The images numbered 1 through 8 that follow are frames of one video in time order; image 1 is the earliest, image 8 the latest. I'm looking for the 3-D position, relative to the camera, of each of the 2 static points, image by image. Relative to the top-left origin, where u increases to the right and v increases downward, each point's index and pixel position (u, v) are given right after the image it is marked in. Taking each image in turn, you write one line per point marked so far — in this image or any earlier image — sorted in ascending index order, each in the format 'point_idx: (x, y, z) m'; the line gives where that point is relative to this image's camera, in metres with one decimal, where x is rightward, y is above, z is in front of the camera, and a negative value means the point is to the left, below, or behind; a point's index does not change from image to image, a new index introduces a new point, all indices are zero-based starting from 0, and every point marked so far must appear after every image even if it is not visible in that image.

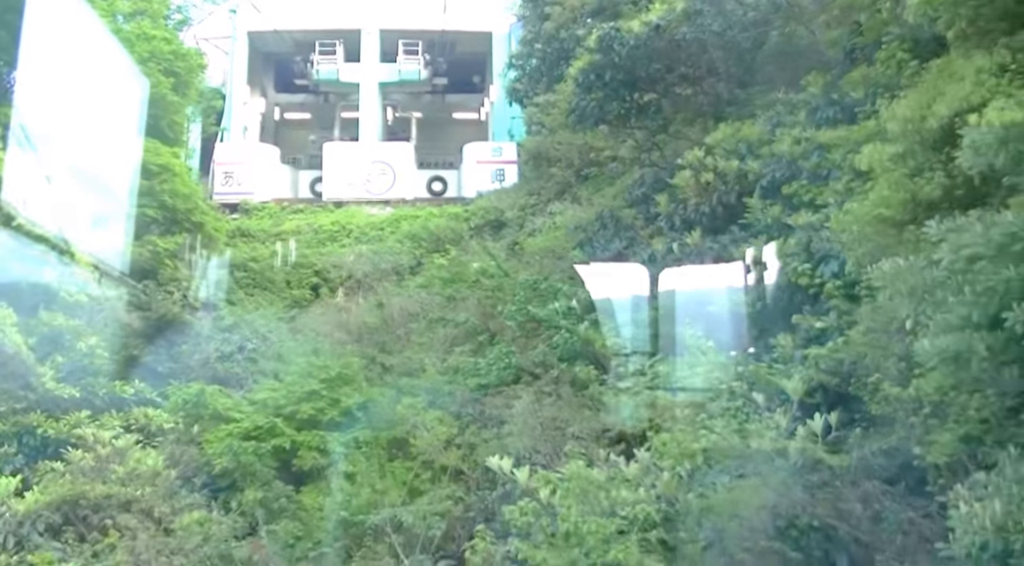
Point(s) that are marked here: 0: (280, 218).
0: (-2.8, +0.8, +11.2) m
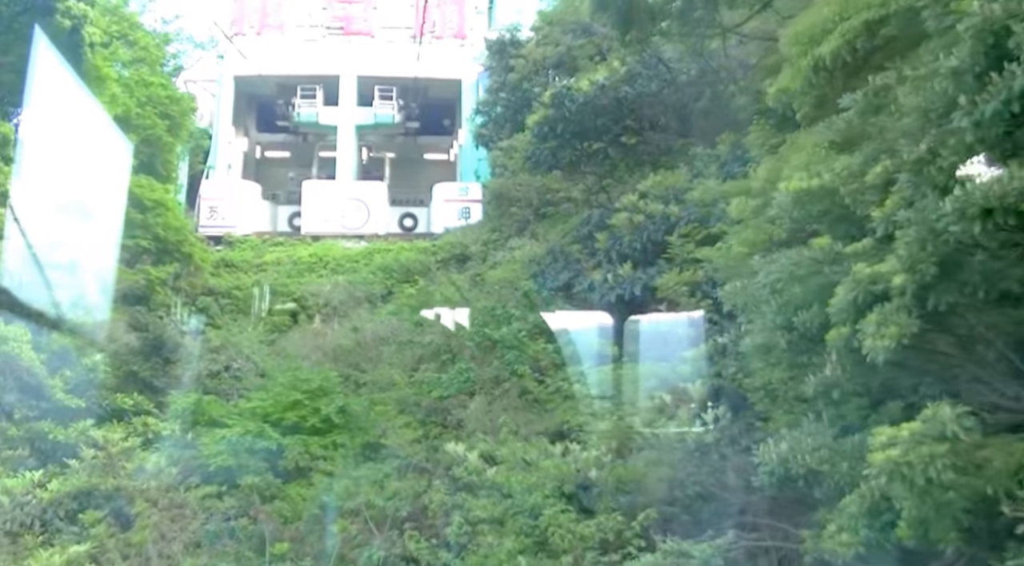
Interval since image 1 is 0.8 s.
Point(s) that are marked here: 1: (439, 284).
0: (-3.3, +0.4, +12.3) m
1: (-0.9, 0.0, +11.5) m
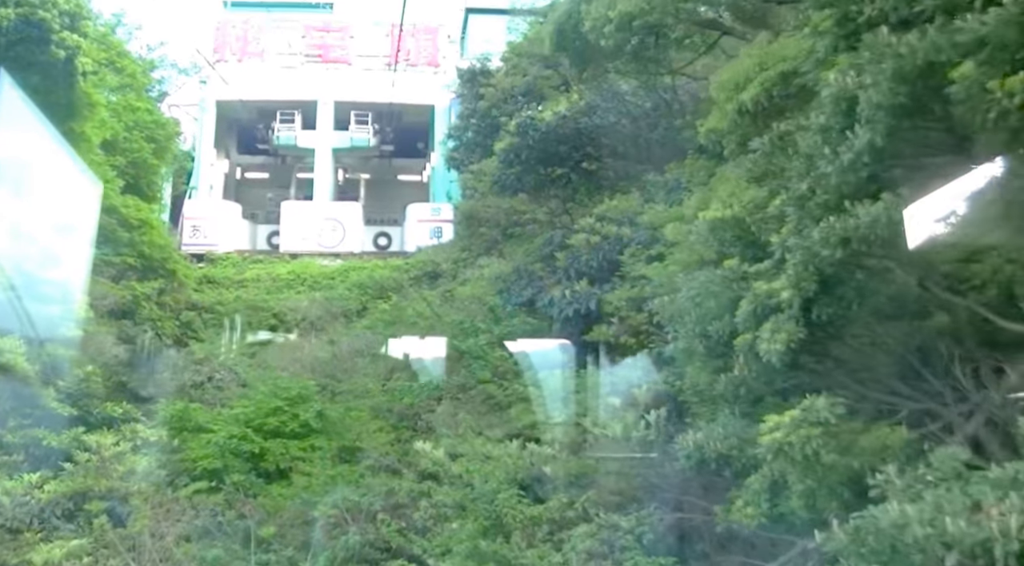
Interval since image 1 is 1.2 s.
0: (-3.7, +0.2, +13.0) m
1: (-1.3, -0.2, +12.2) m
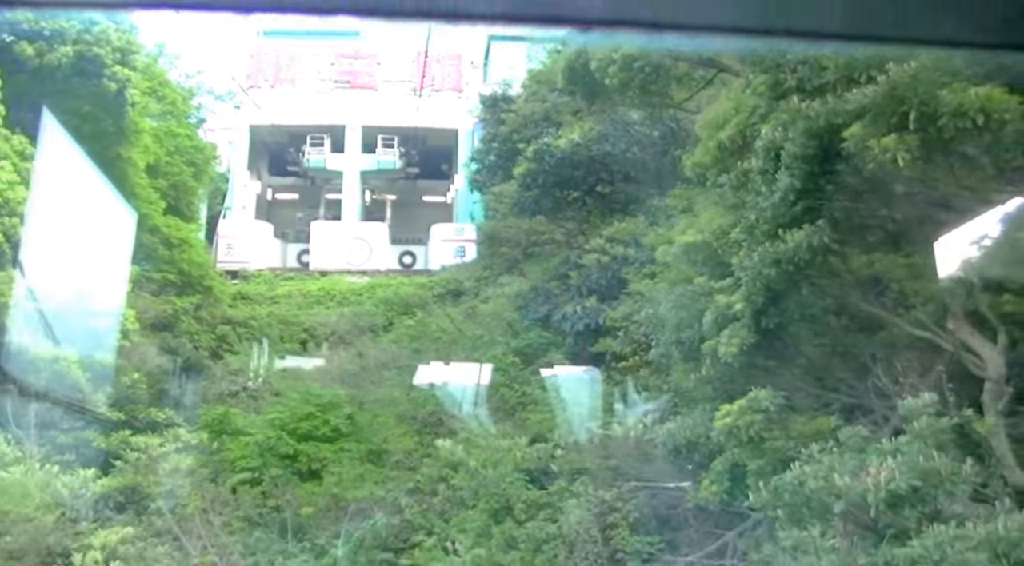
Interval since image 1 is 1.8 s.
0: (-3.5, 0.0, +13.8) m
1: (-1.1, -0.4, +13.0) m
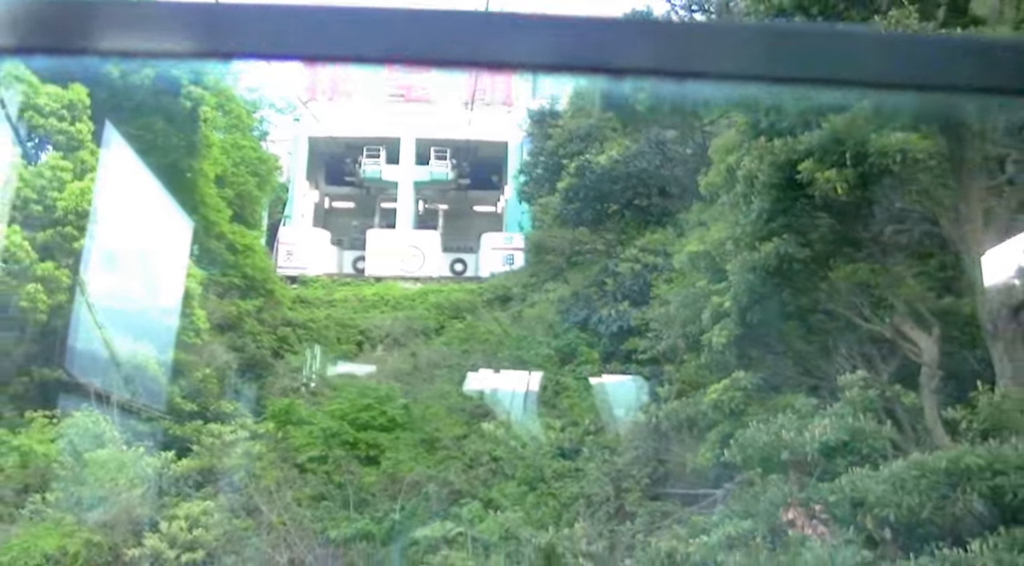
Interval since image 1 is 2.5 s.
0: (-2.8, -0.1, +14.9) m
1: (-0.5, -0.5, +13.9) m
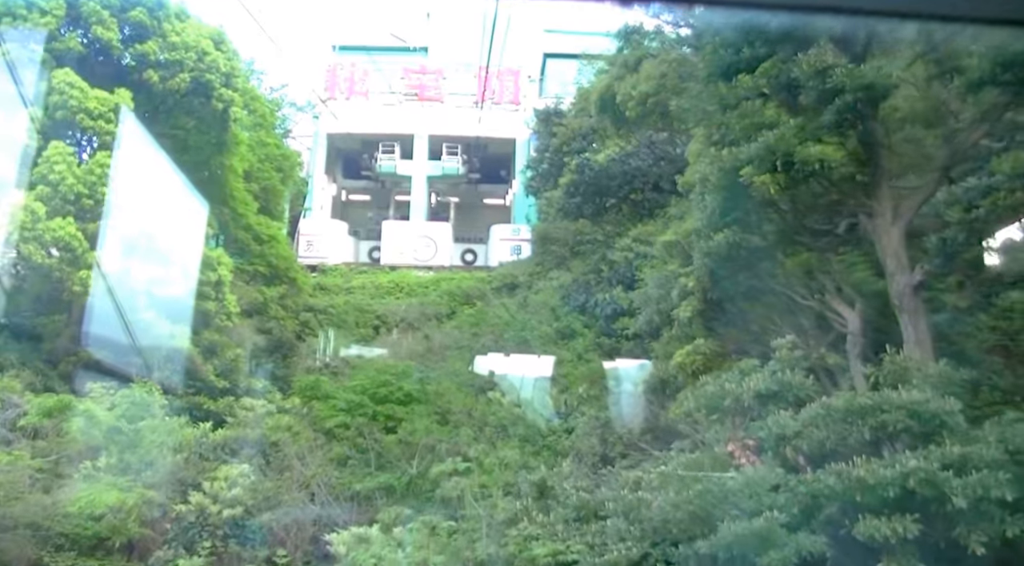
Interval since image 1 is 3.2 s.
0: (-2.7, +0.1, +15.9) m
1: (-0.3, -0.3, +14.9) m
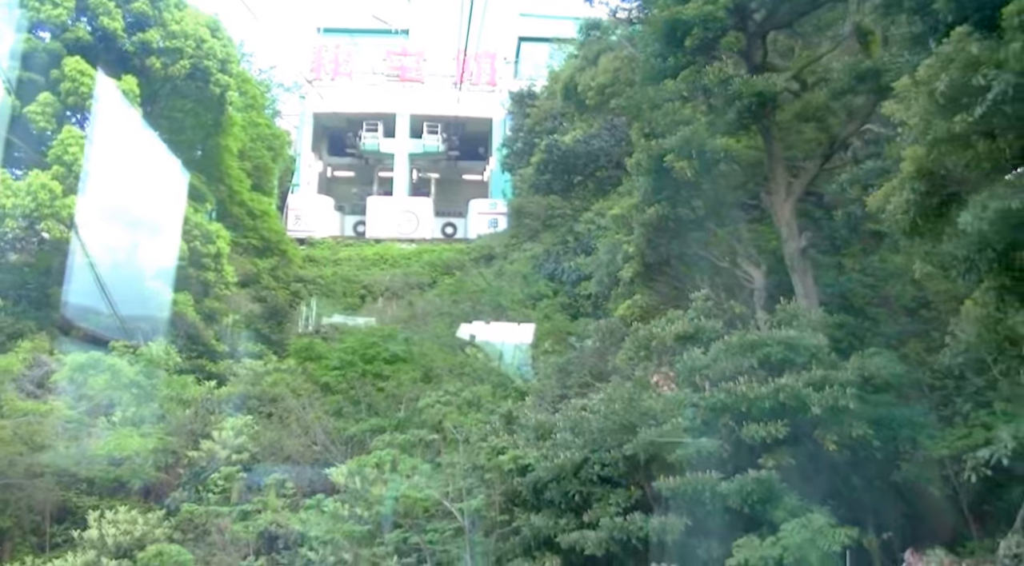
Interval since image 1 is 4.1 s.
0: (-3.1, +0.7, +17.1) m
1: (-0.7, +0.2, +16.1) m
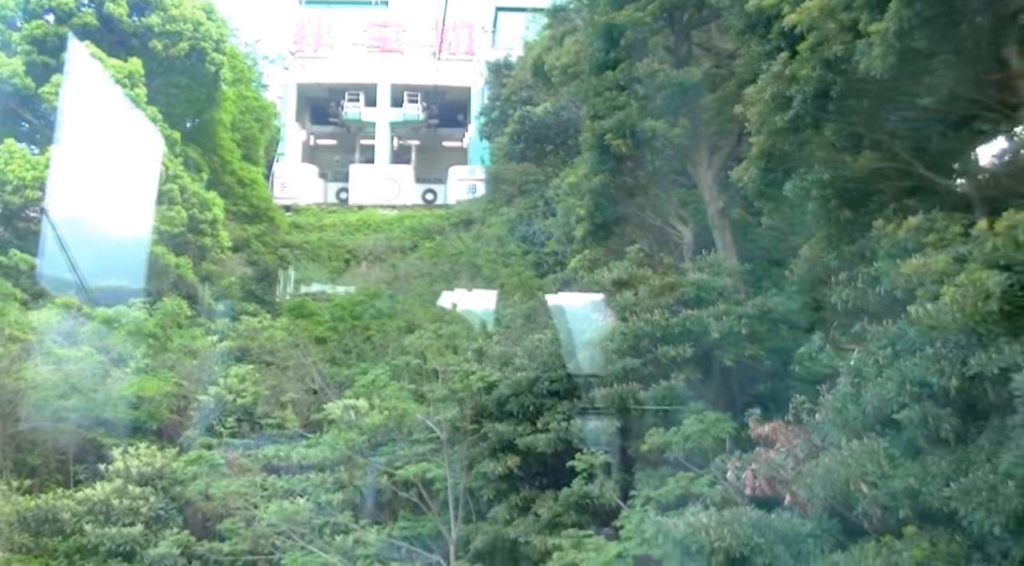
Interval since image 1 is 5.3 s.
0: (-3.6, +1.4, +18.3) m
1: (-1.2, +0.9, +17.4) m
